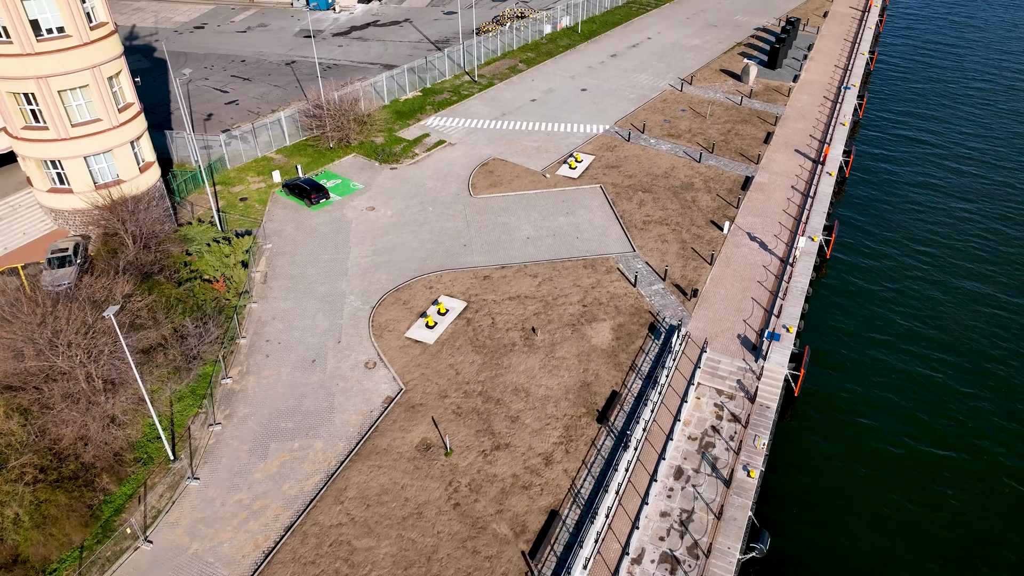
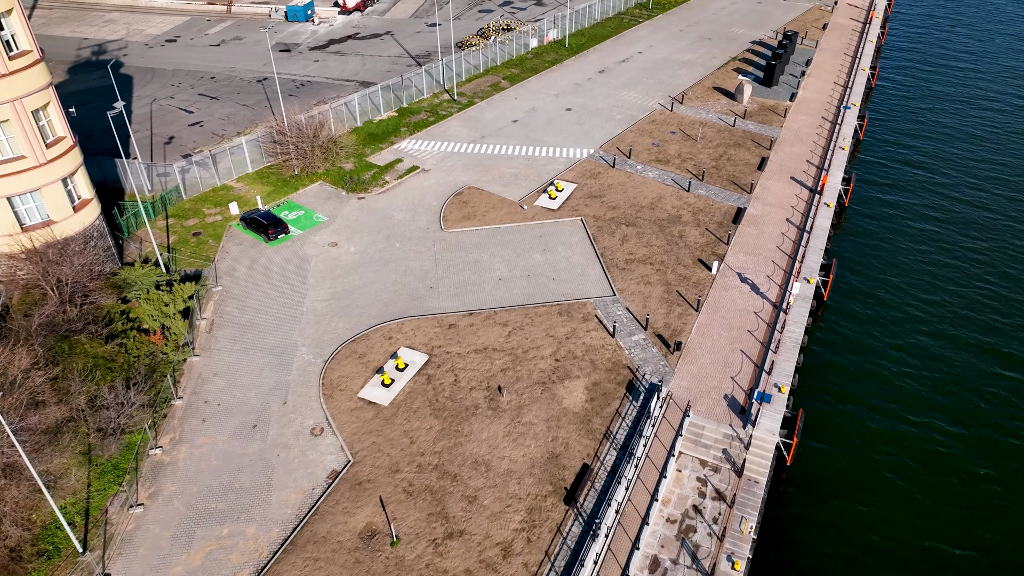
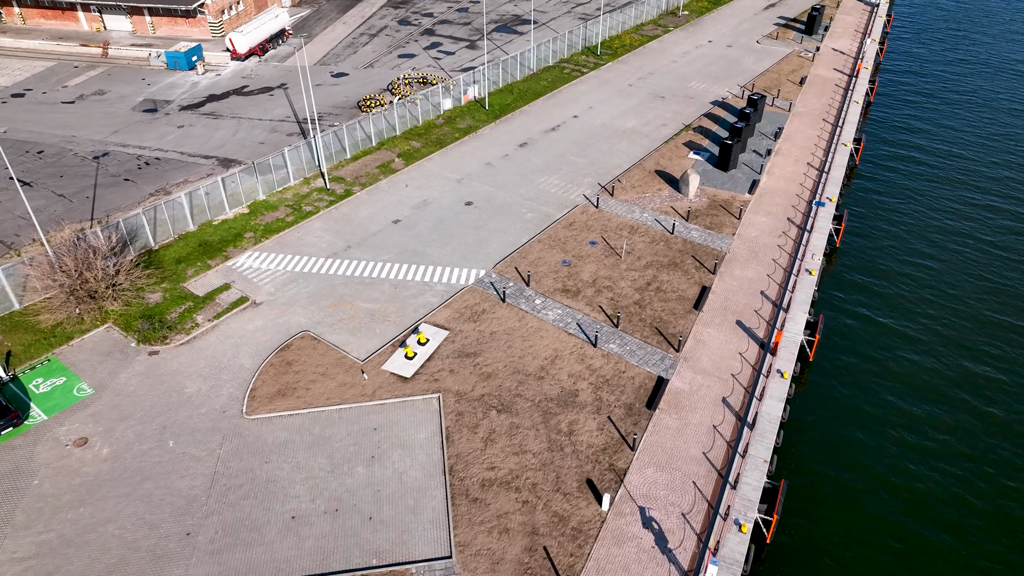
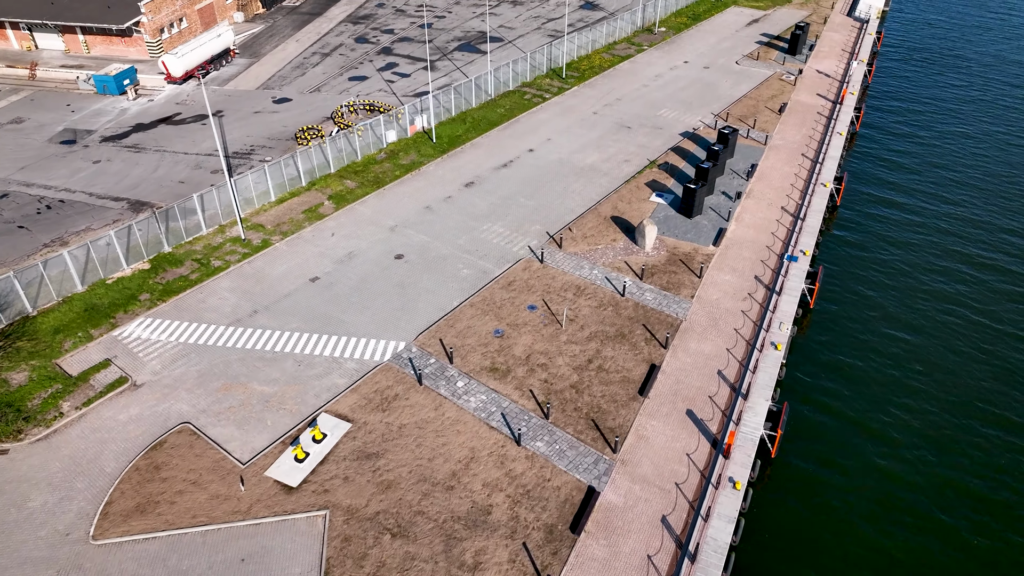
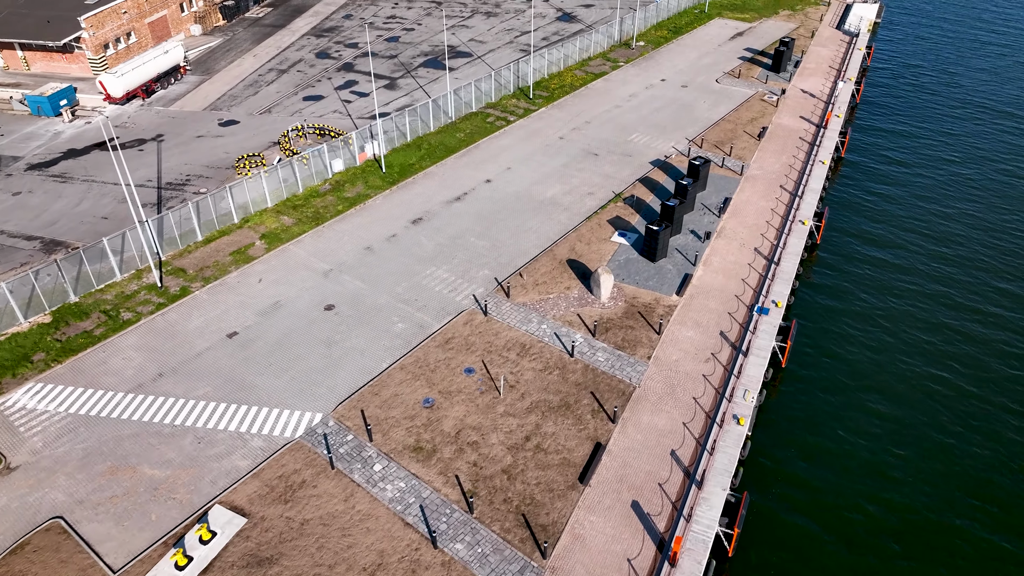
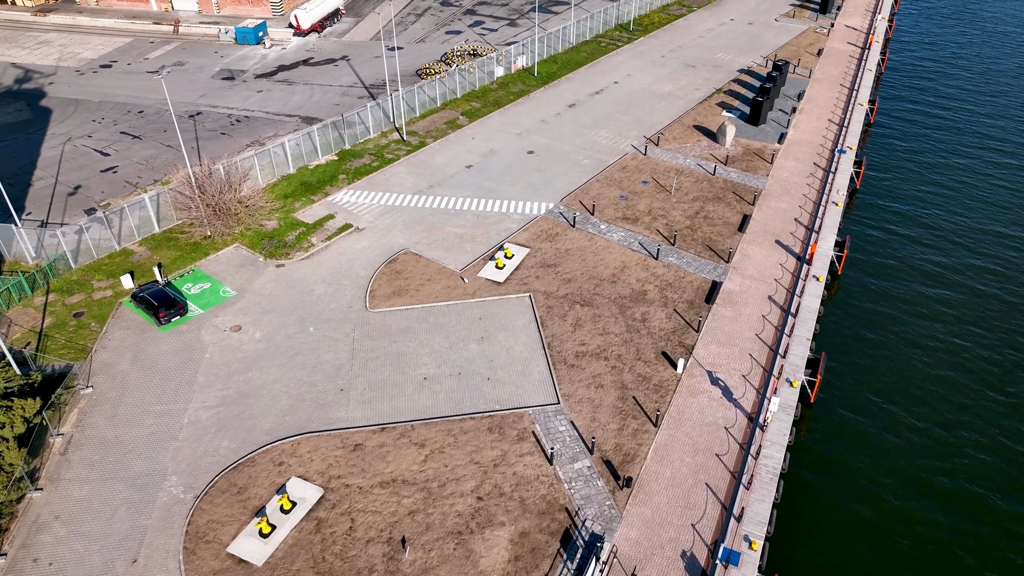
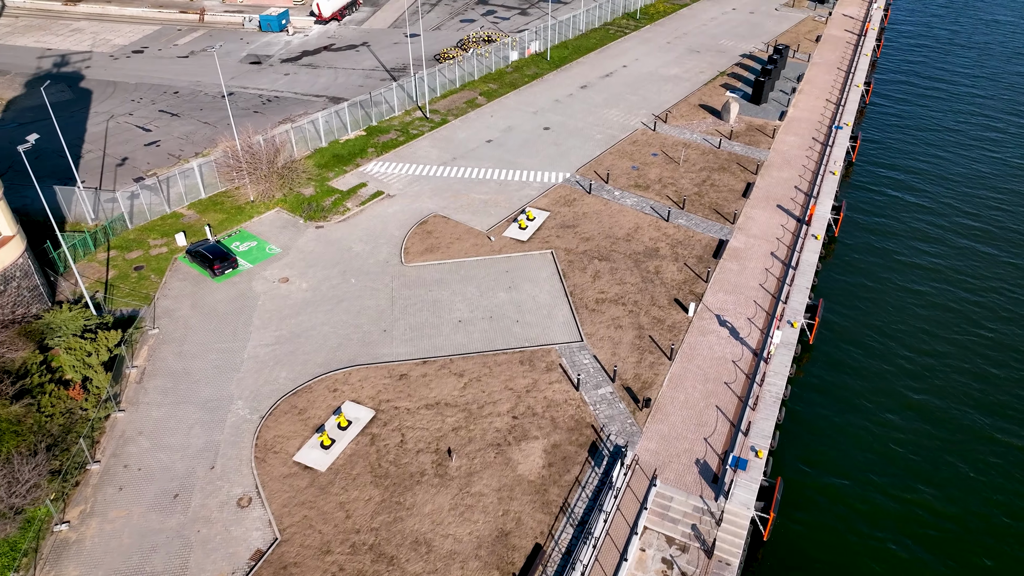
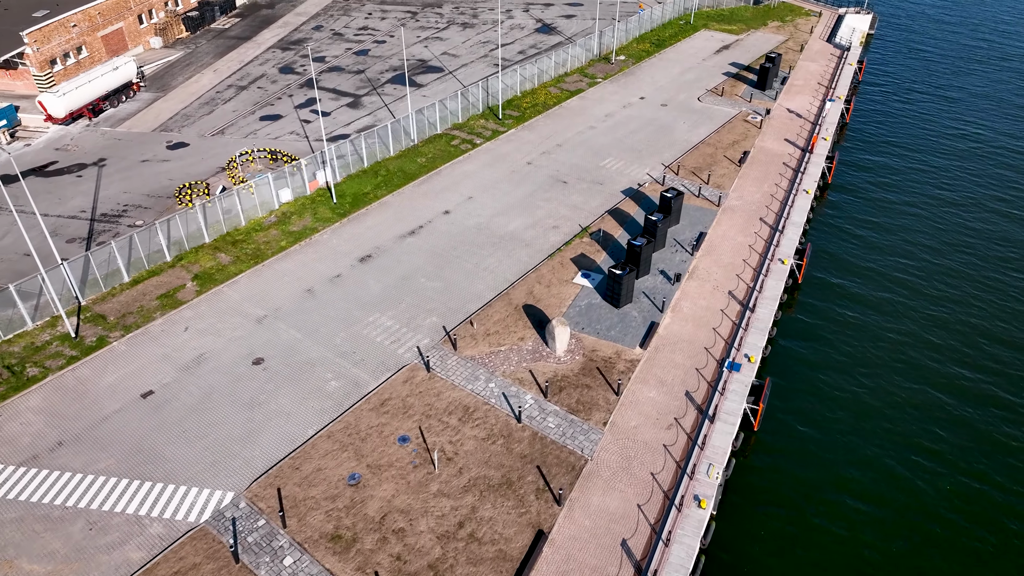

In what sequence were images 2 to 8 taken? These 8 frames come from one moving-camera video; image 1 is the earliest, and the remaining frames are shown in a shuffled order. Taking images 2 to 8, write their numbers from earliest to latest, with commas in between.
2, 7, 6, 3, 4, 5, 8
